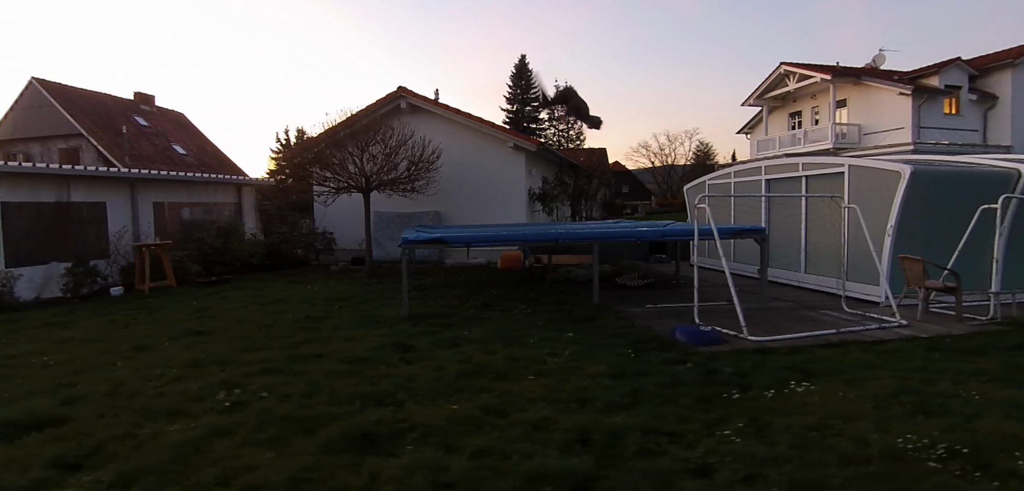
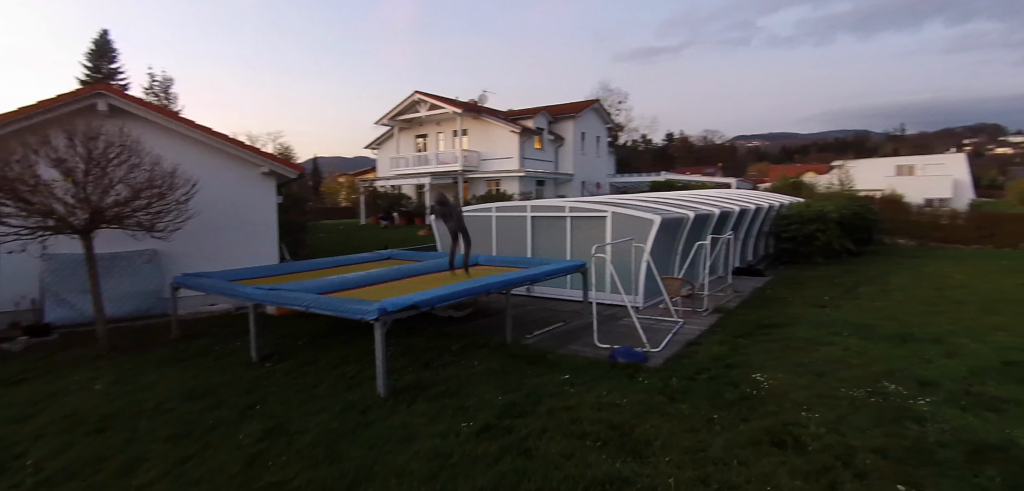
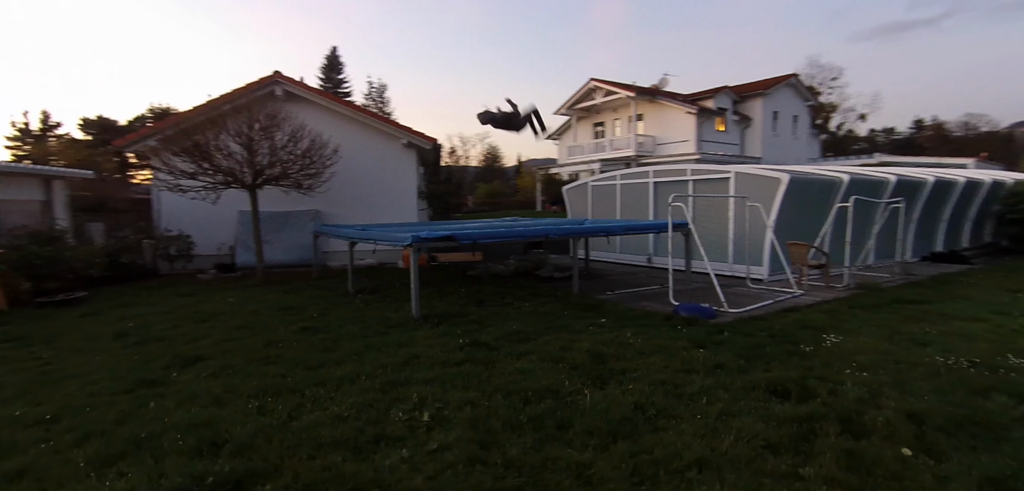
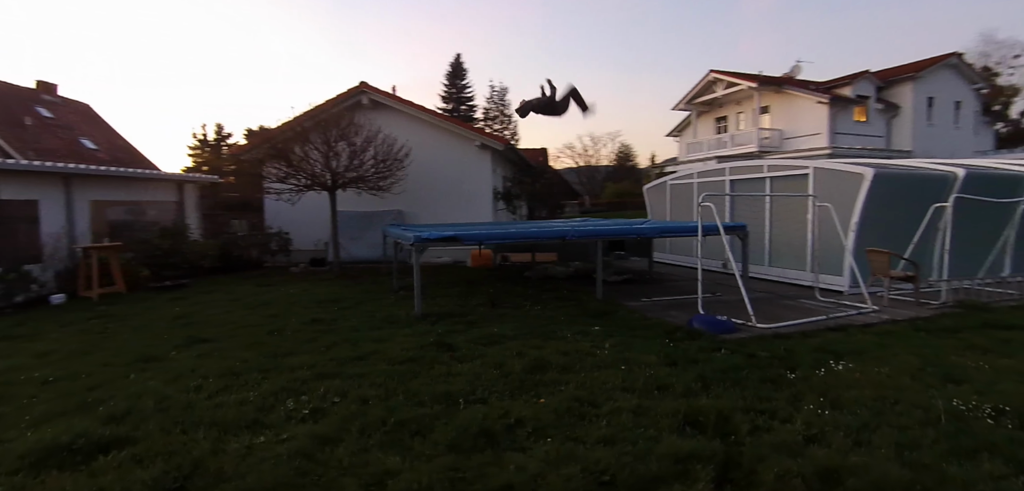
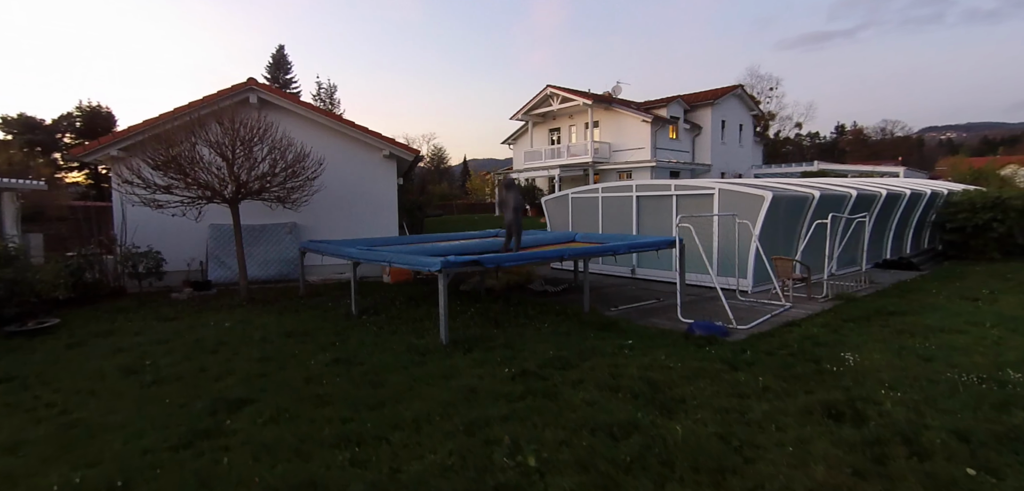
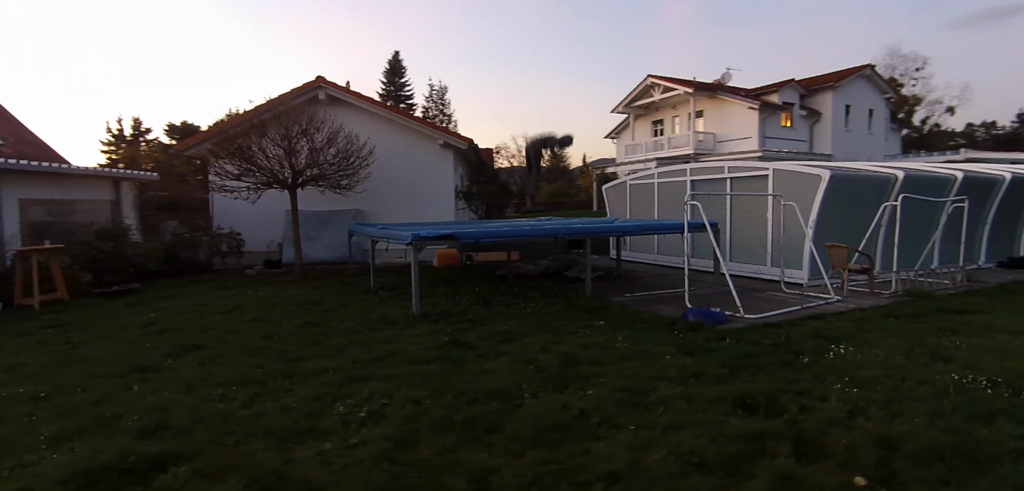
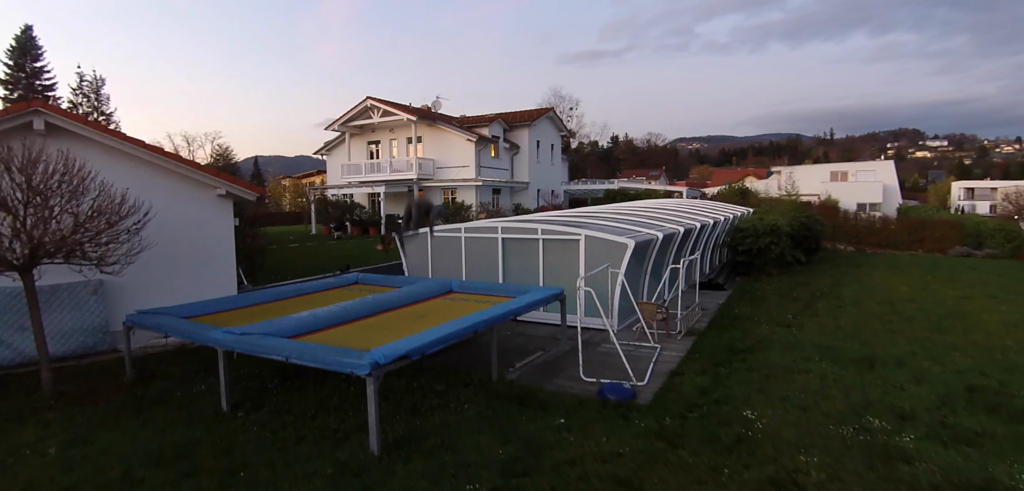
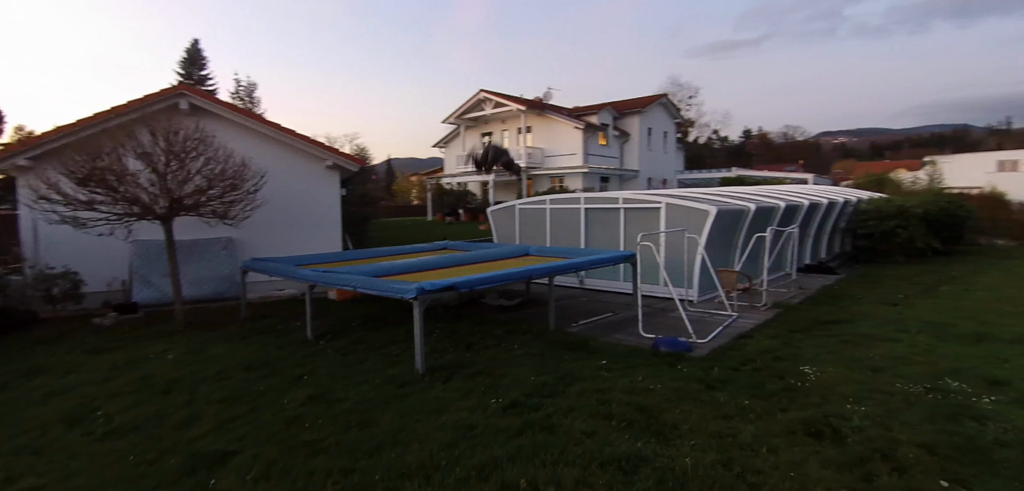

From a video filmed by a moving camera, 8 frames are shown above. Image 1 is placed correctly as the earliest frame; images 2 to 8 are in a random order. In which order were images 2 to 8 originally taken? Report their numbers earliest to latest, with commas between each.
4, 6, 3, 5, 8, 2, 7
